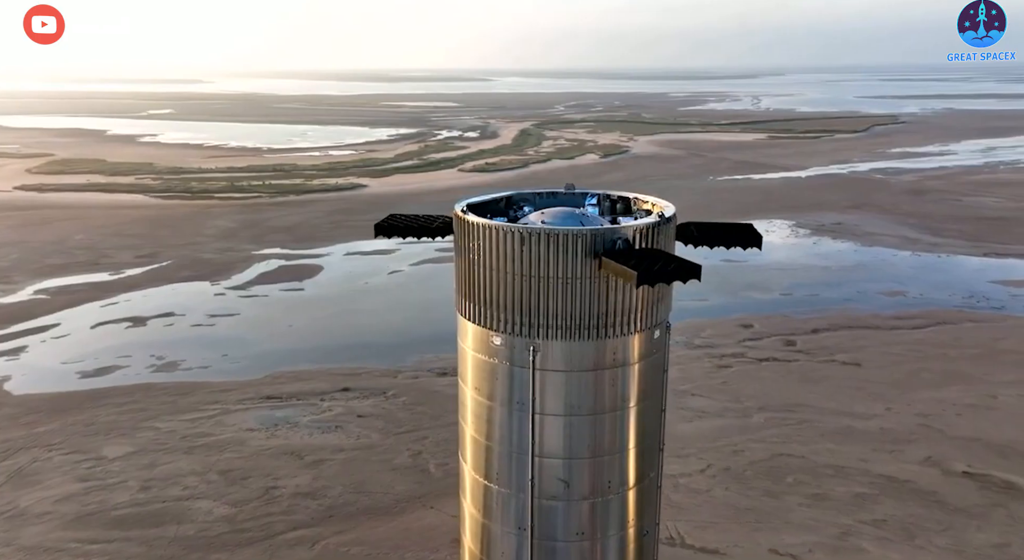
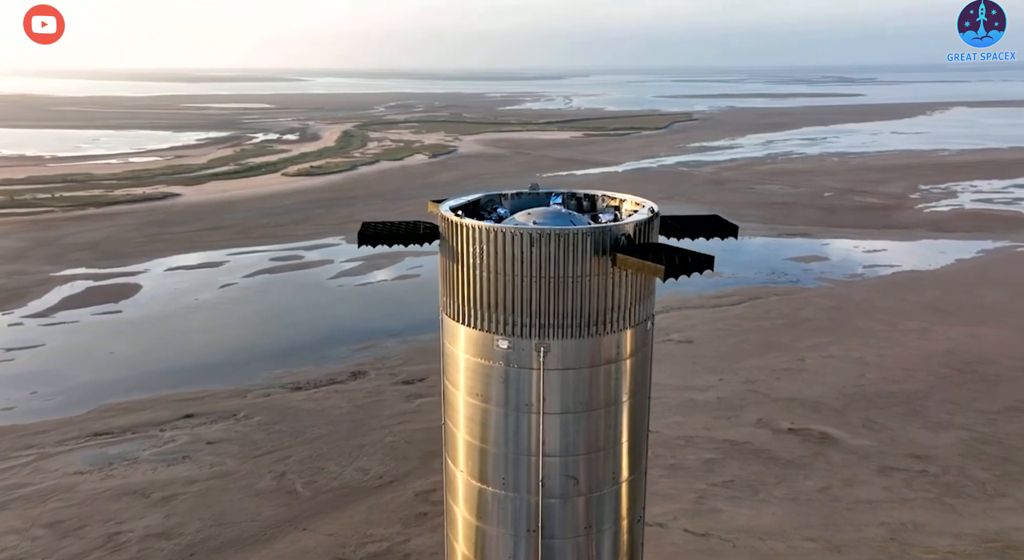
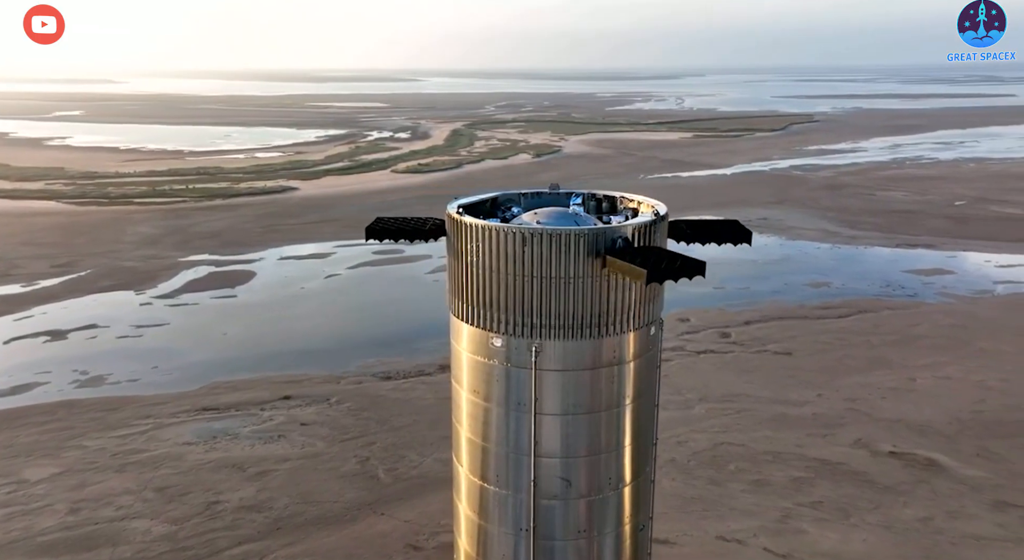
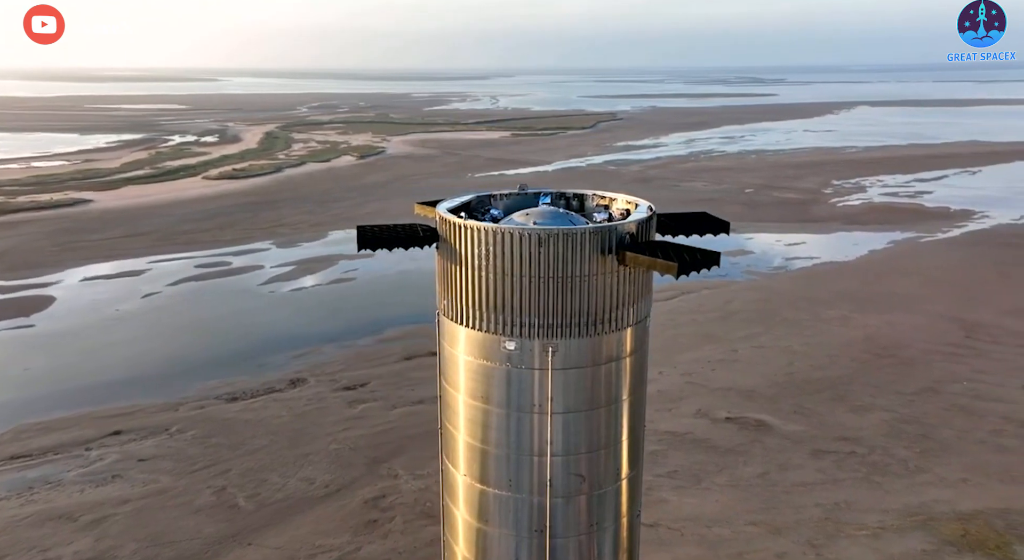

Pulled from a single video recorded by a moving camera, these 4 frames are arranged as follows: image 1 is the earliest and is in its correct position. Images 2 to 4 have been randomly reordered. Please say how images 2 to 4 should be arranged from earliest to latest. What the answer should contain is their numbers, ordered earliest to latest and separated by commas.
3, 2, 4
